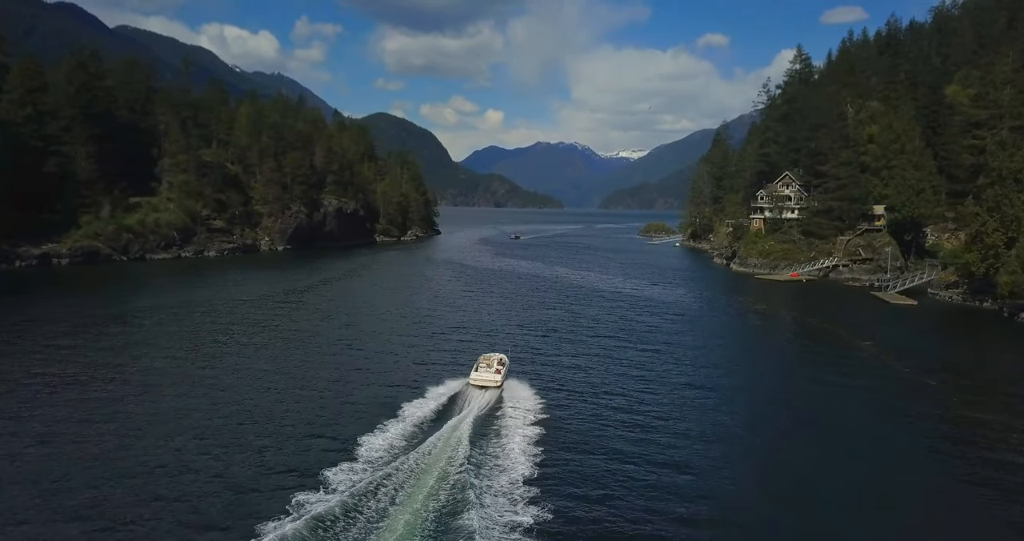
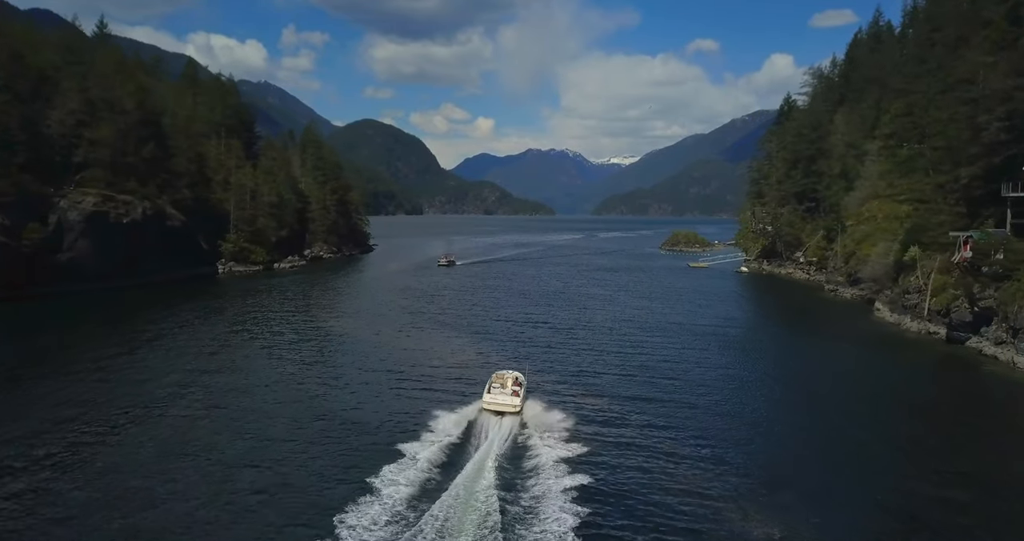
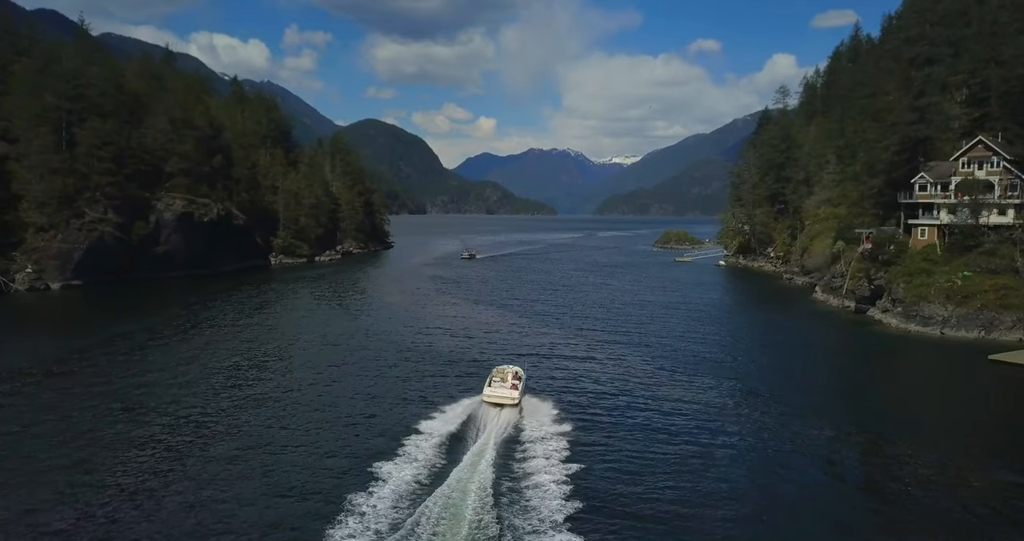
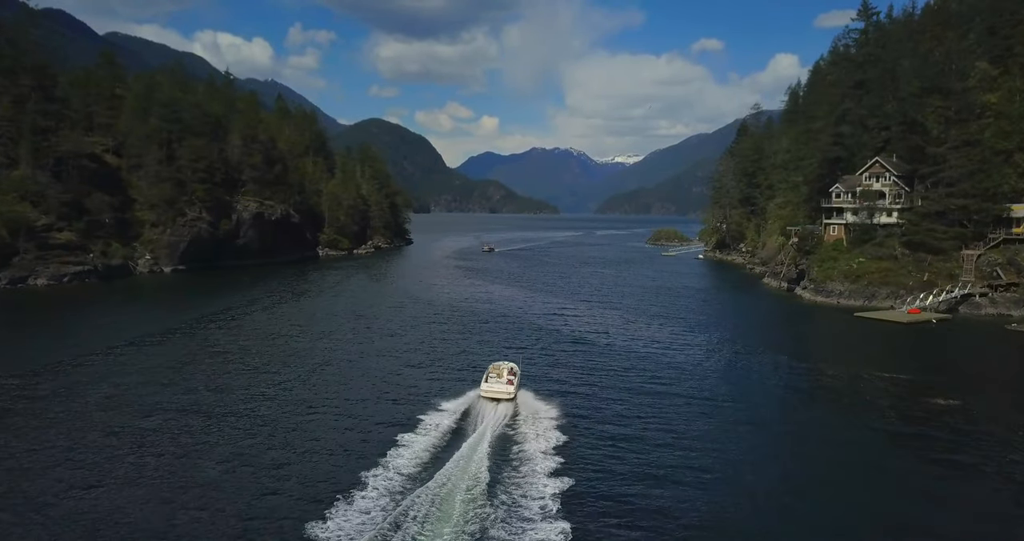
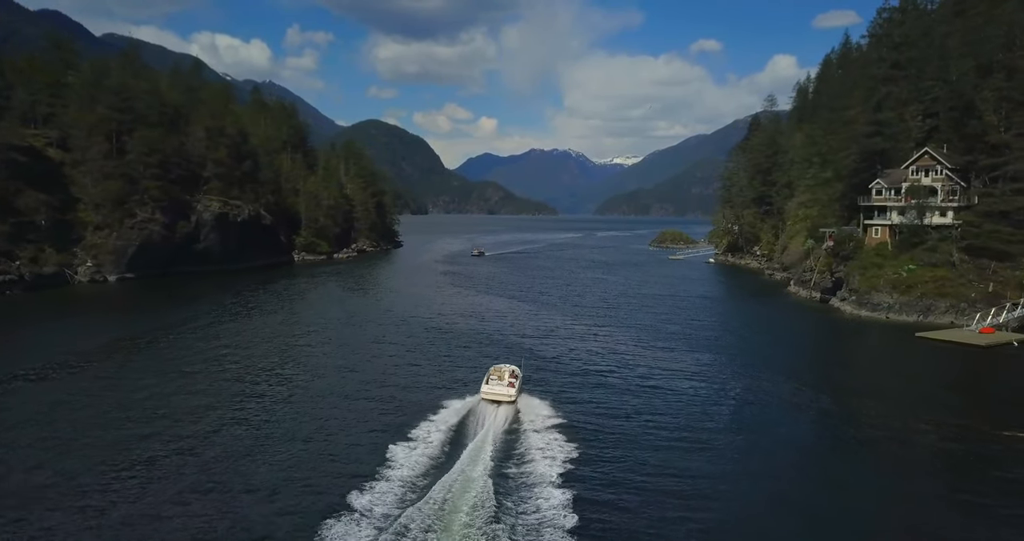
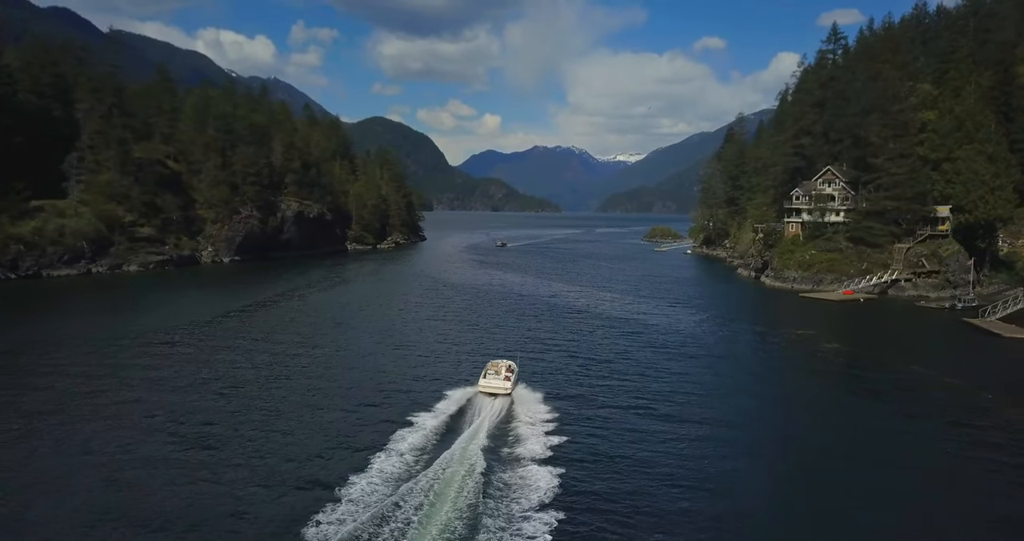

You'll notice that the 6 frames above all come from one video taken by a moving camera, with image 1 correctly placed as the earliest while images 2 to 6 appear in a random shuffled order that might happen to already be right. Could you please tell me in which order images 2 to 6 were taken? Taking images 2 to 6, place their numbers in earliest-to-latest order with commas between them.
6, 4, 5, 3, 2
